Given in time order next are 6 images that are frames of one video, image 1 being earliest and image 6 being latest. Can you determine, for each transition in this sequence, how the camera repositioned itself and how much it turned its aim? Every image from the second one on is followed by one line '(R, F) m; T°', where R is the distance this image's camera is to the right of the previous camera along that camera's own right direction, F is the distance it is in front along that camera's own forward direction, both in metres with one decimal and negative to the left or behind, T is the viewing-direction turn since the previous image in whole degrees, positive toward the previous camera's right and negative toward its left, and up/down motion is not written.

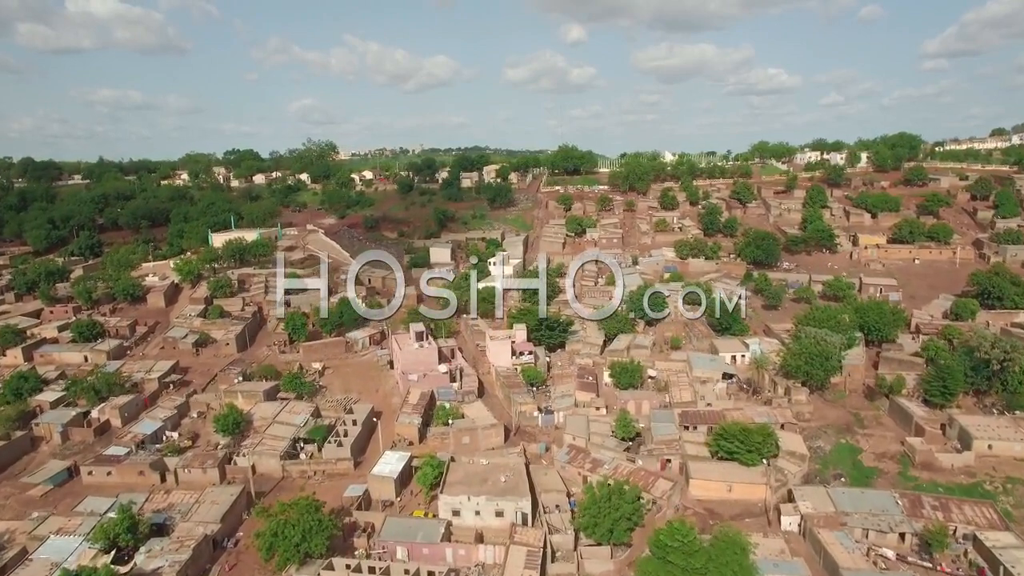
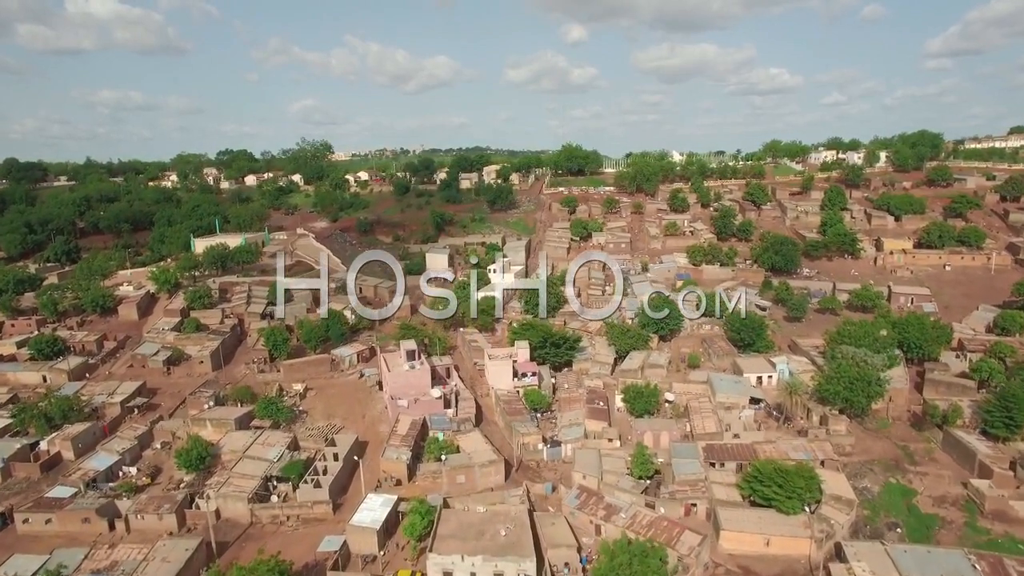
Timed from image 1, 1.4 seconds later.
(0.0, +2.9) m; 0°
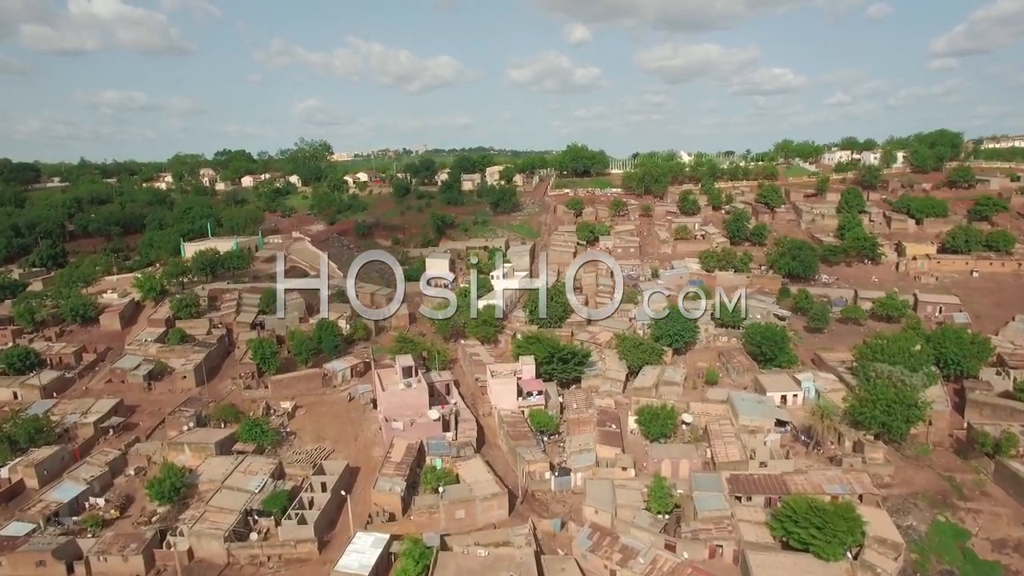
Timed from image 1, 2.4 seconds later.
(-0.1, +2.0) m; 0°
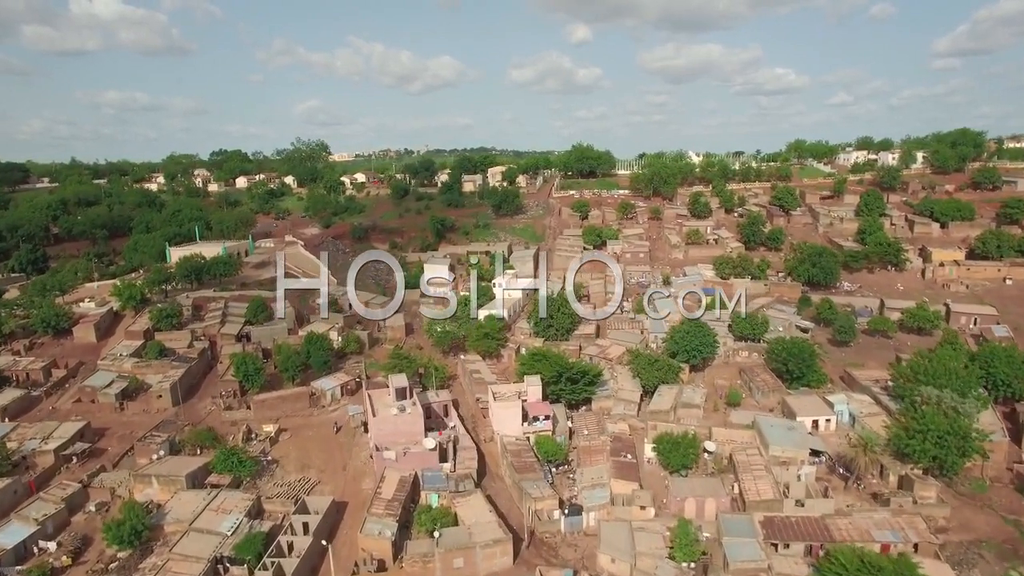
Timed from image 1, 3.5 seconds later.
(-0.1, +2.3) m; 0°
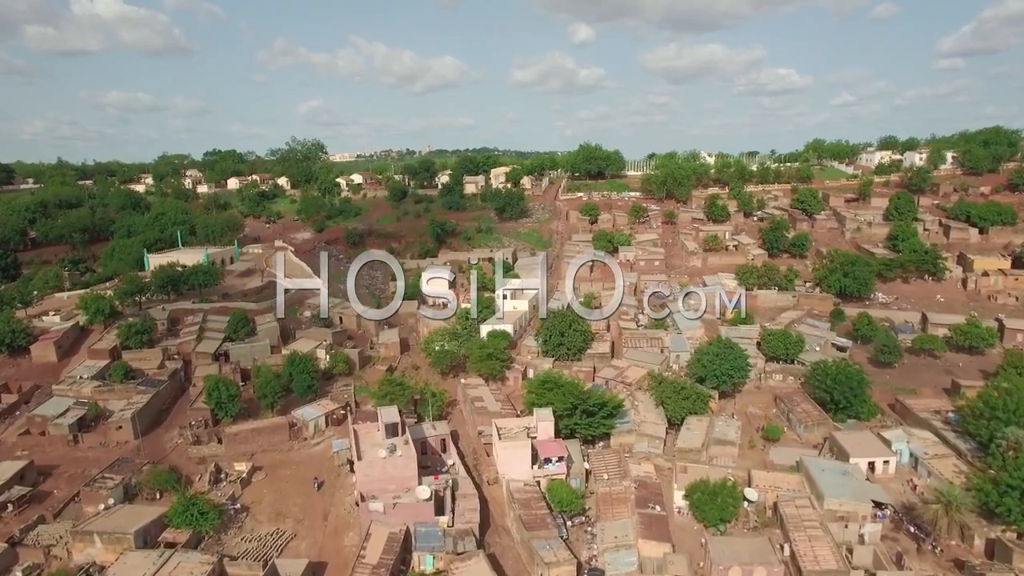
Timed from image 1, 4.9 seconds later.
(-0.2, +3.1) m; 0°
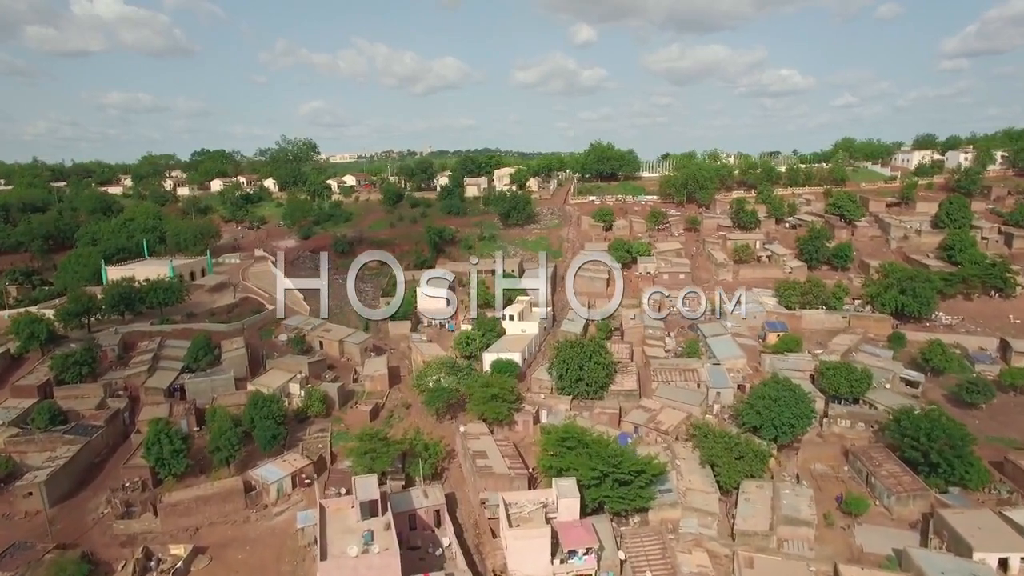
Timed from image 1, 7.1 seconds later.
(-0.3, +4.6) m; 0°
